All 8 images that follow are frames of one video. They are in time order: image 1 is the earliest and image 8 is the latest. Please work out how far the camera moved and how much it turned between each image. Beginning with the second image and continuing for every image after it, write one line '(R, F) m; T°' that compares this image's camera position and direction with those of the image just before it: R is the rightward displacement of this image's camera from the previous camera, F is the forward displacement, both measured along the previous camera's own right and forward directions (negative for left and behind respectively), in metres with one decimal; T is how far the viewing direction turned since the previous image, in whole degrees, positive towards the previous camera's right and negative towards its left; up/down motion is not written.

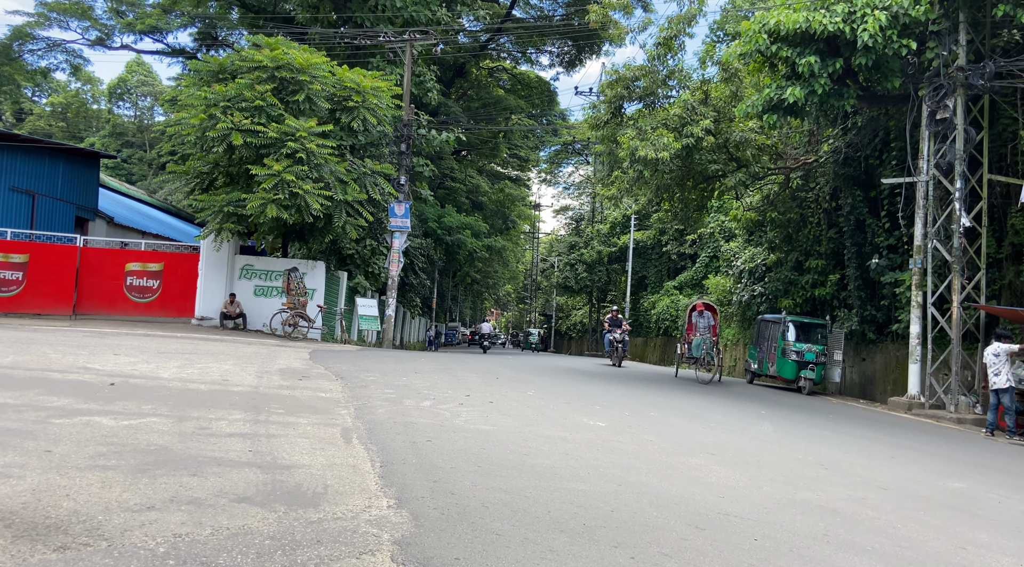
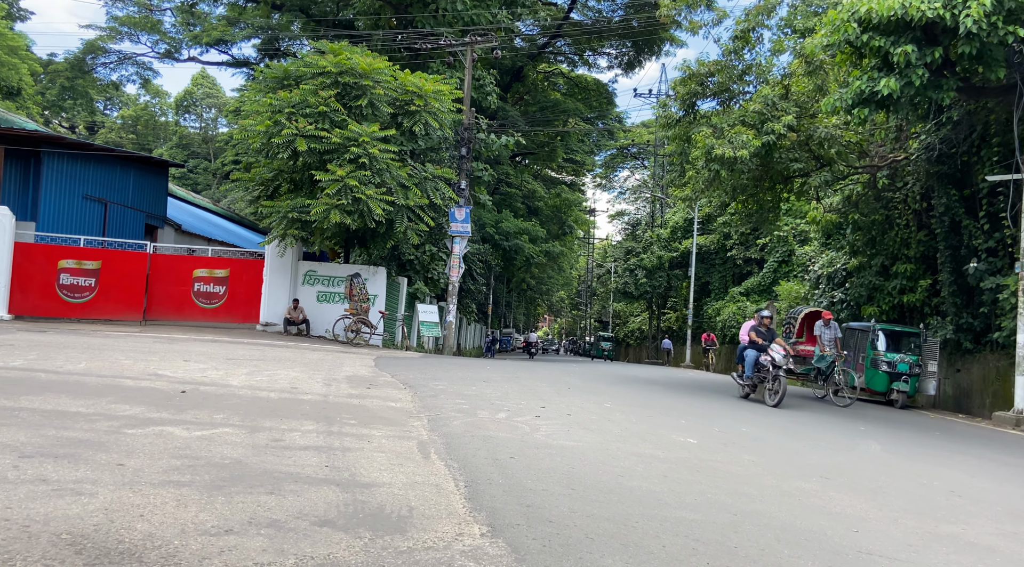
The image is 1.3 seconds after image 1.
(-0.2, +0.3) m; -4°
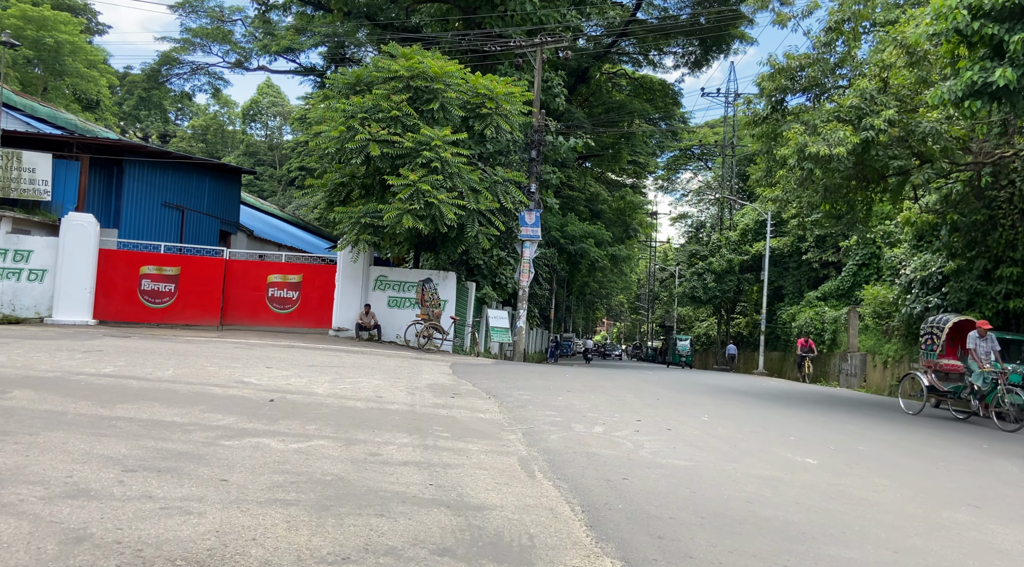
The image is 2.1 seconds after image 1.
(-0.3, +0.2) m; -4°
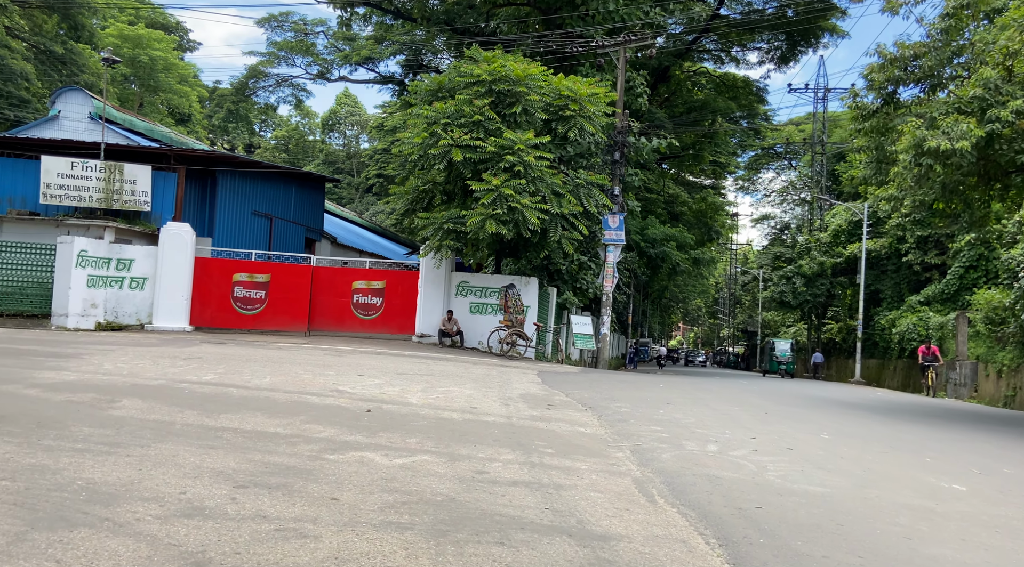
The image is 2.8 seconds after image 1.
(-0.3, +0.3) m; -5°
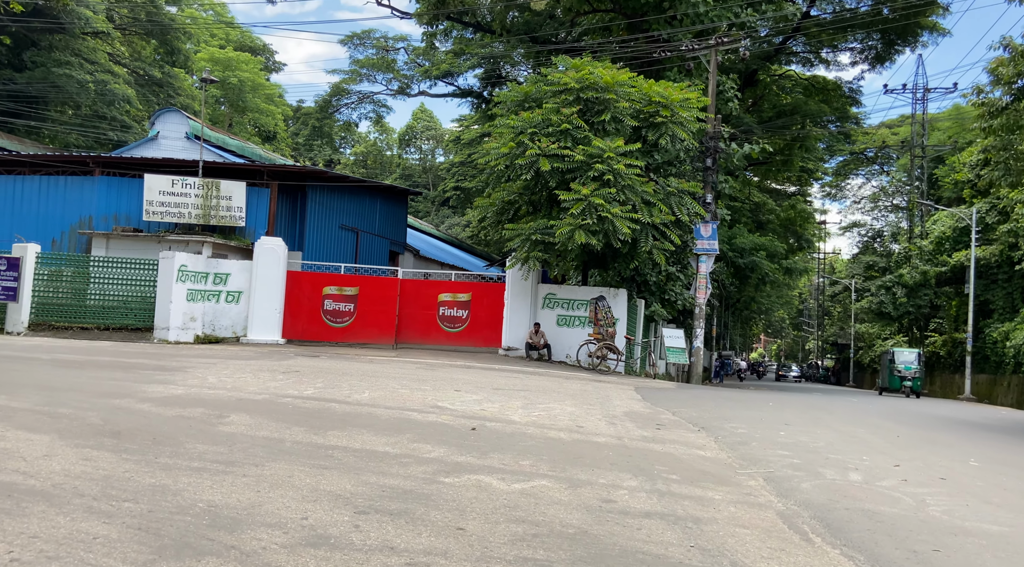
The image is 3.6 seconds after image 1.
(-0.3, +0.3) m; -5°
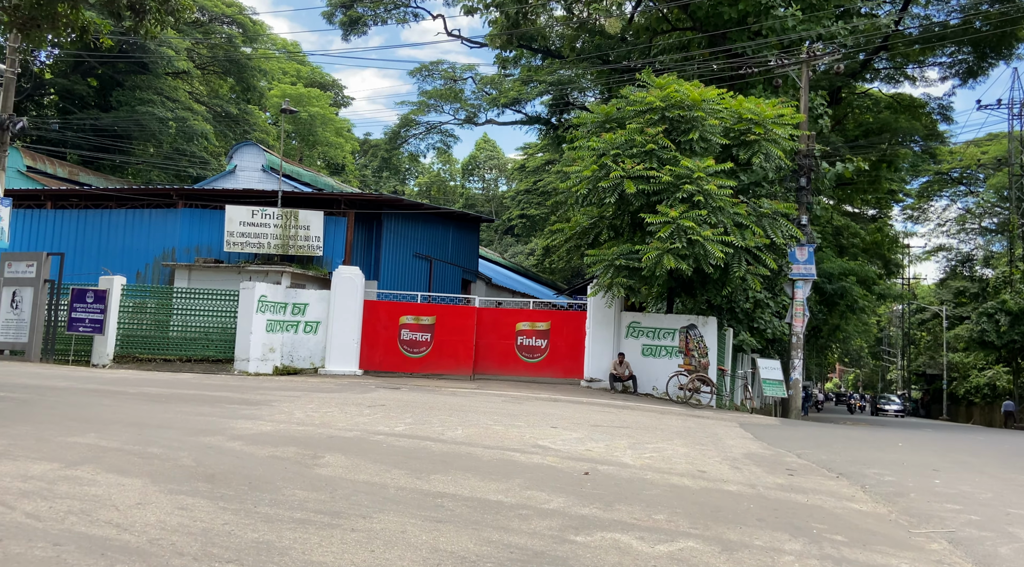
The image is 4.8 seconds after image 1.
(-0.5, +0.6) m; -4°
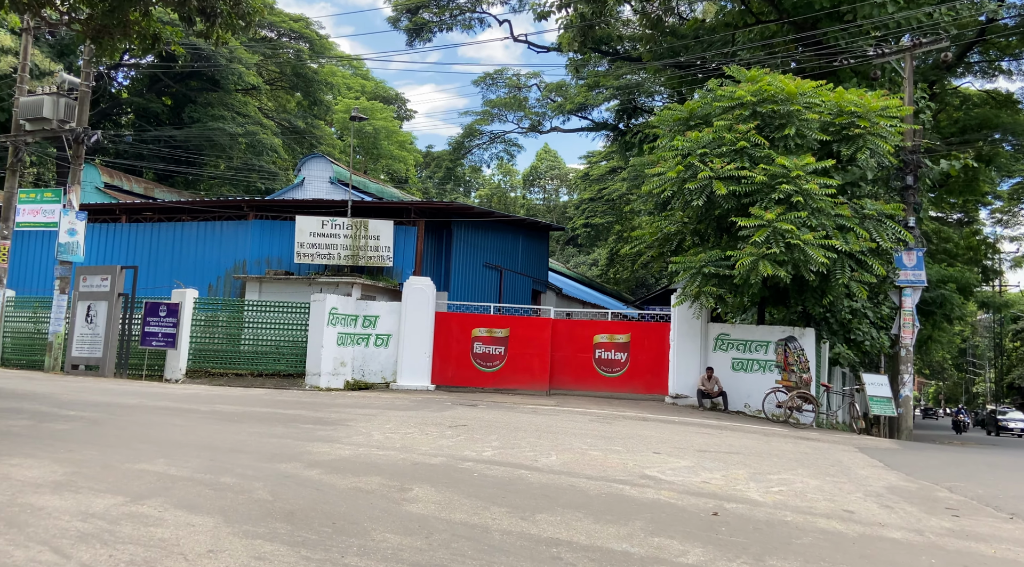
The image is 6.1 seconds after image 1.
(-0.4, +0.9) m; -4°
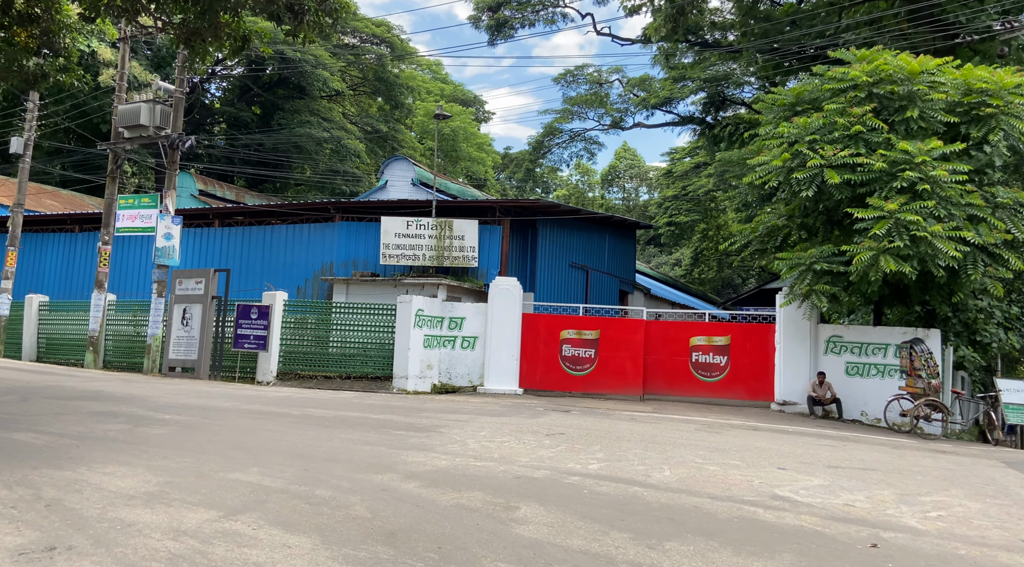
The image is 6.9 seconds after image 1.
(-0.3, +0.7) m; -6°
